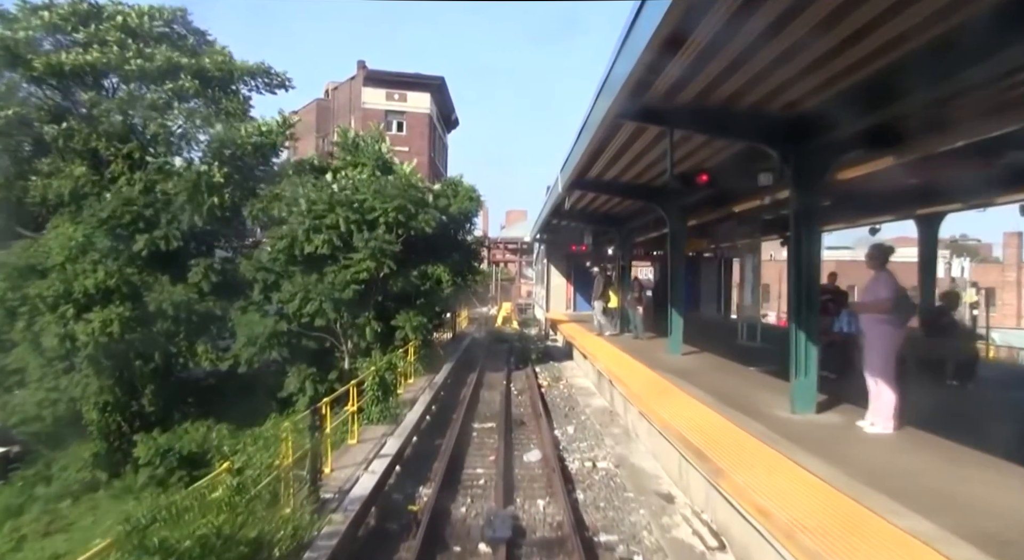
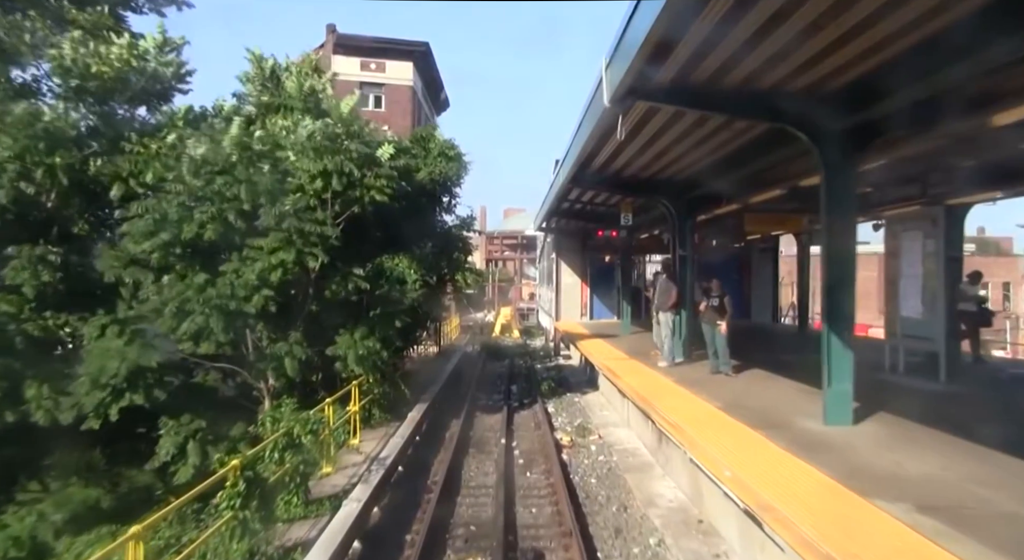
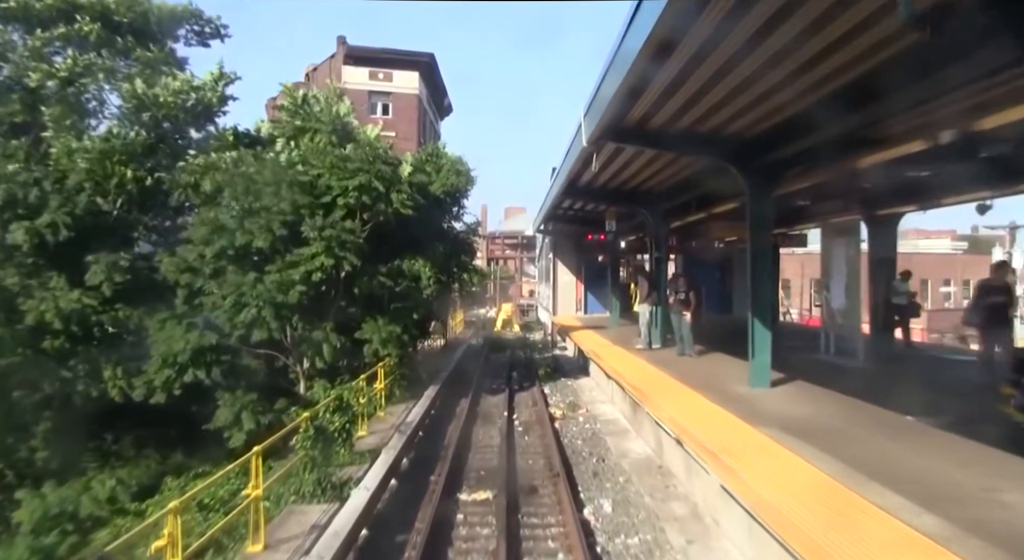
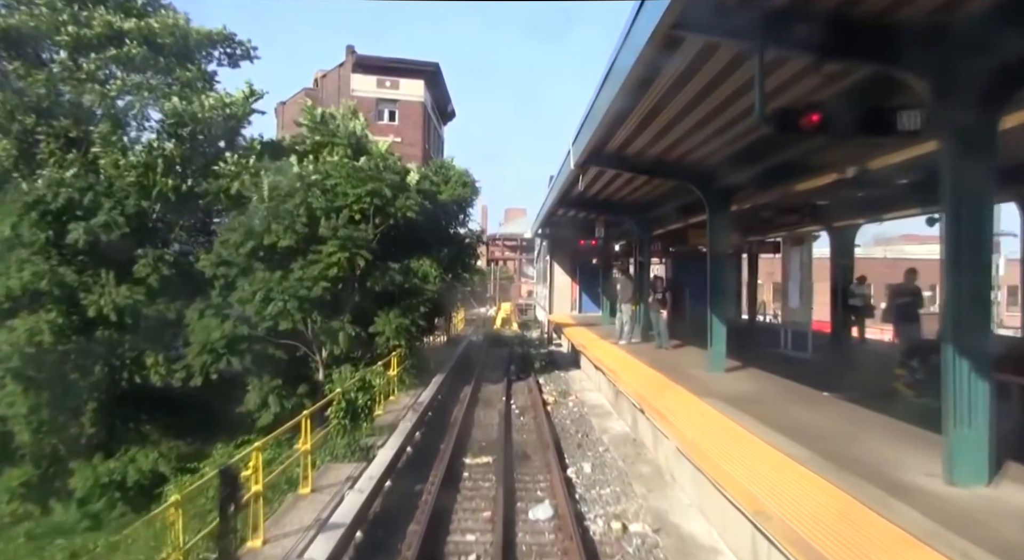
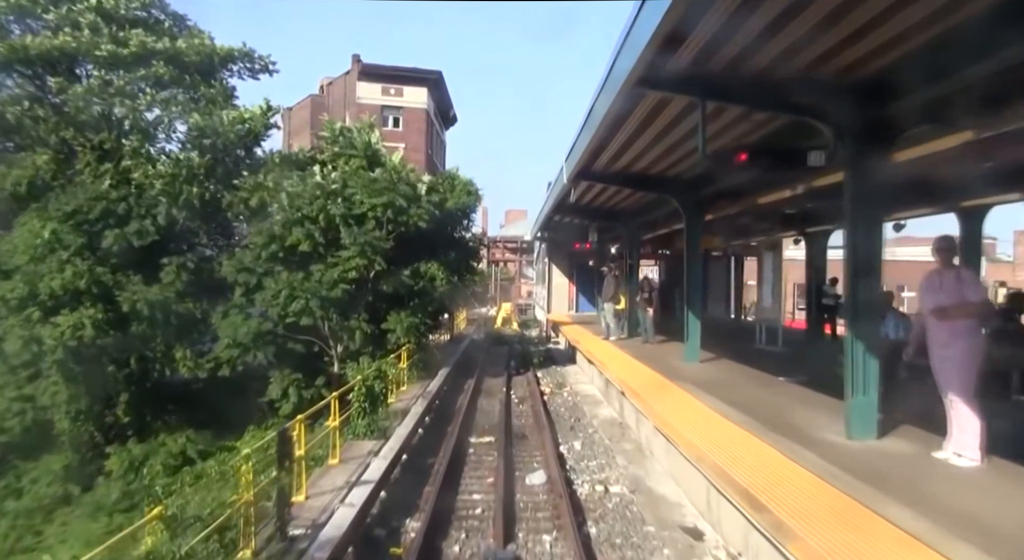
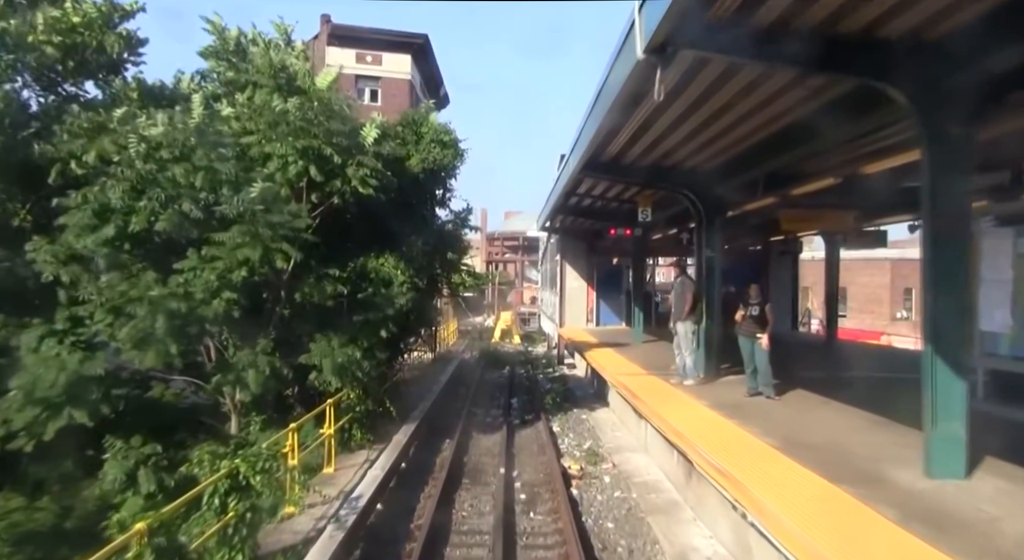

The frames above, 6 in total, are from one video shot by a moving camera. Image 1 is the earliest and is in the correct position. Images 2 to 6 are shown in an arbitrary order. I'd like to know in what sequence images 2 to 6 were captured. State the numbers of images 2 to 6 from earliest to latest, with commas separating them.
5, 4, 3, 2, 6
